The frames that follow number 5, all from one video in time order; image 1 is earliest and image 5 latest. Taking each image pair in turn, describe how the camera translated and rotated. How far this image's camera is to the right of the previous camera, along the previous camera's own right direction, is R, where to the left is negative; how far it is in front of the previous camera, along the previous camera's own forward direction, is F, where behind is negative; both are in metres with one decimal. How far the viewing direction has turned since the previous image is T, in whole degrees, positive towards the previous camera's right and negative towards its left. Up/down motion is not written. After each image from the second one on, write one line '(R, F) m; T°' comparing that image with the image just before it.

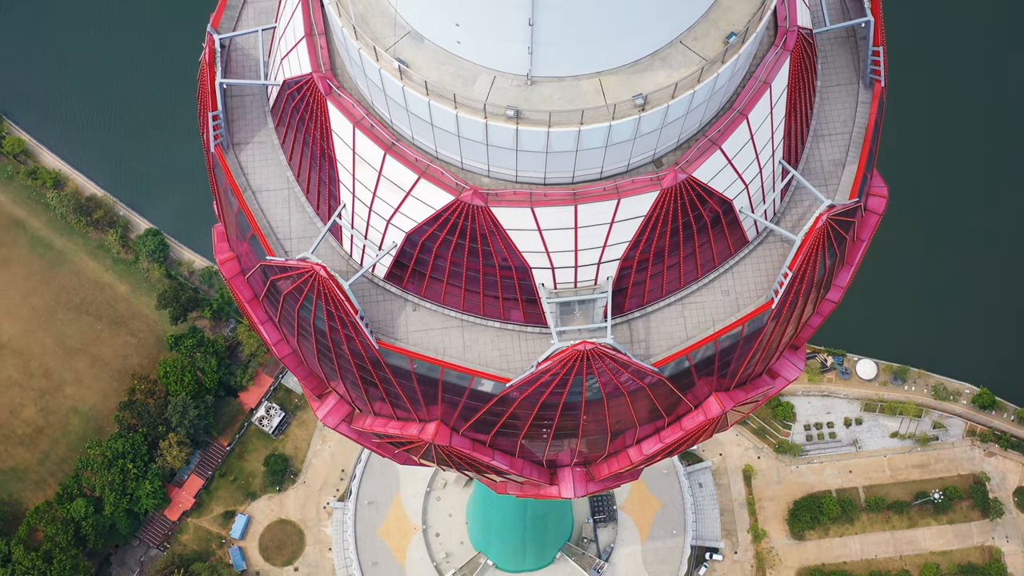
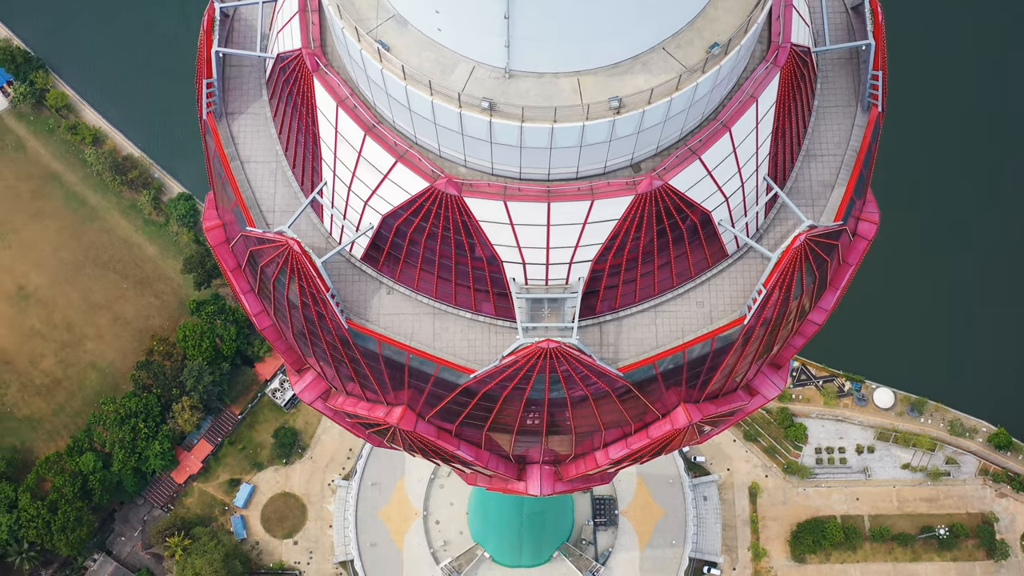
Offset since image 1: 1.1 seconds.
(+0.4, 0.0) m; -1°
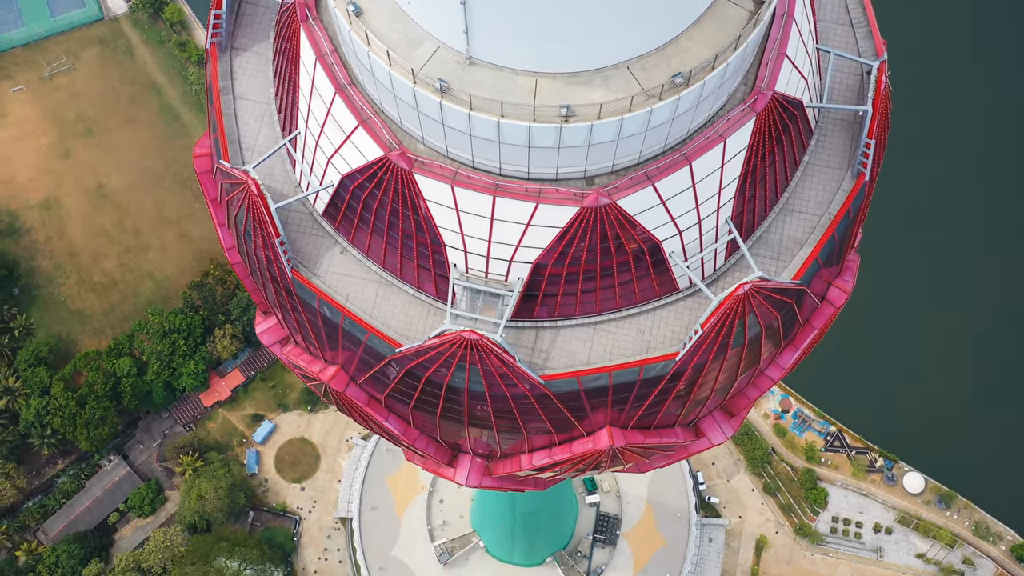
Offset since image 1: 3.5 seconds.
(+0.8, 0.0) m; -3°
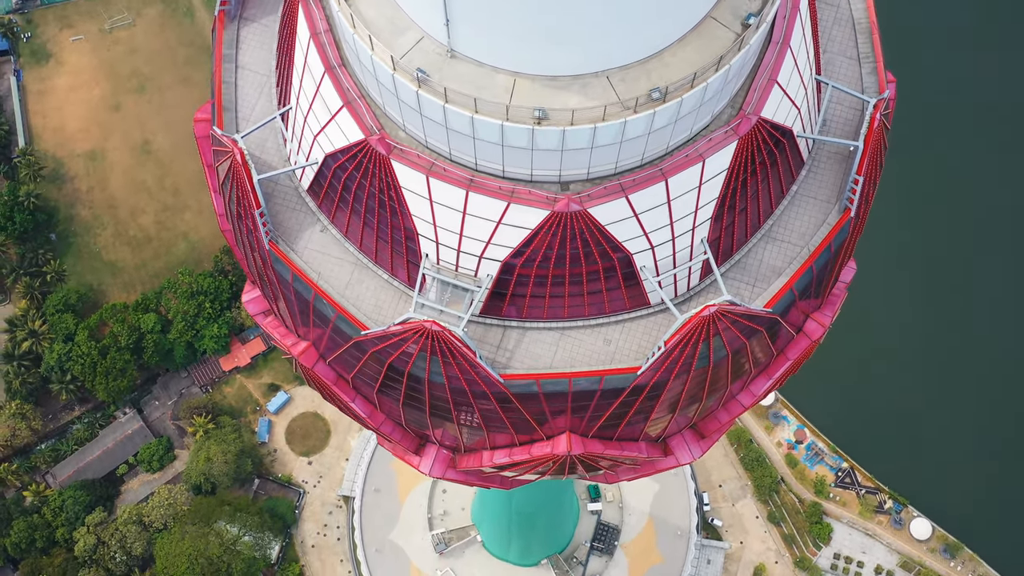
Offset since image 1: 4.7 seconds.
(+0.4, 0.0) m; -1°
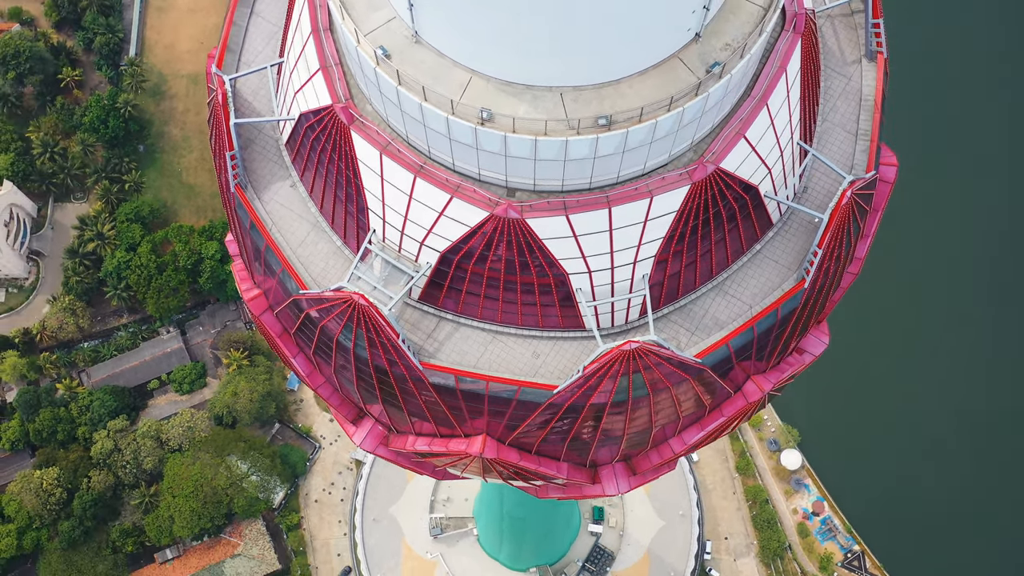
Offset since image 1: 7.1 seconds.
(+0.8, 0.0) m; -3°
